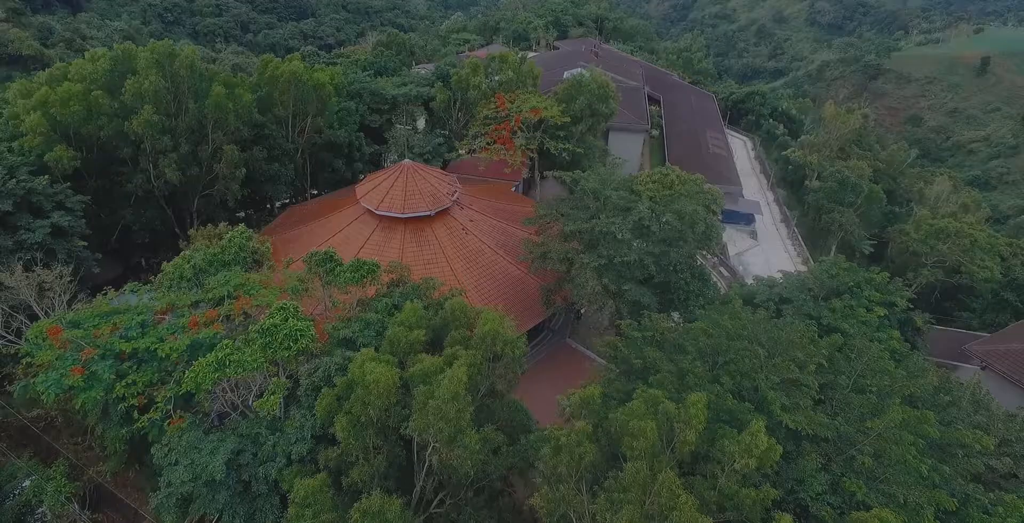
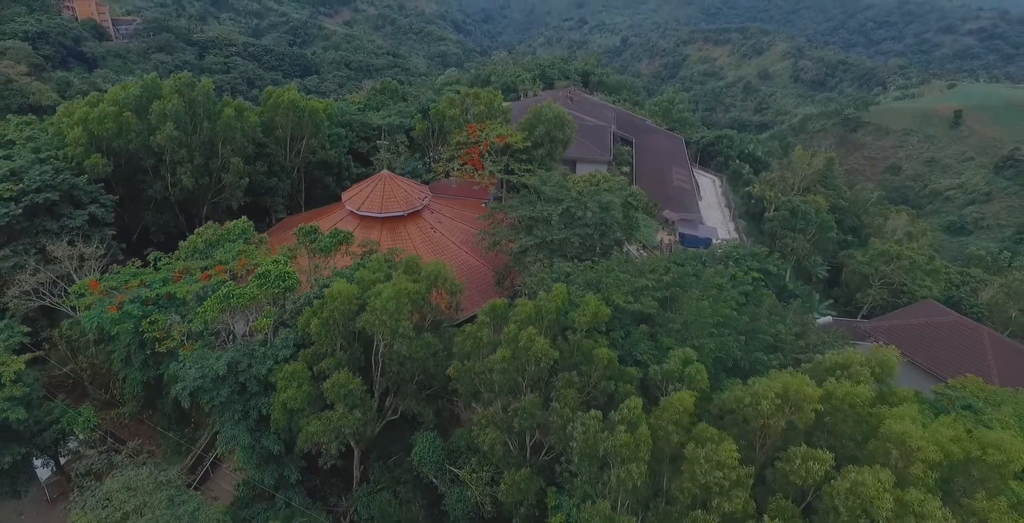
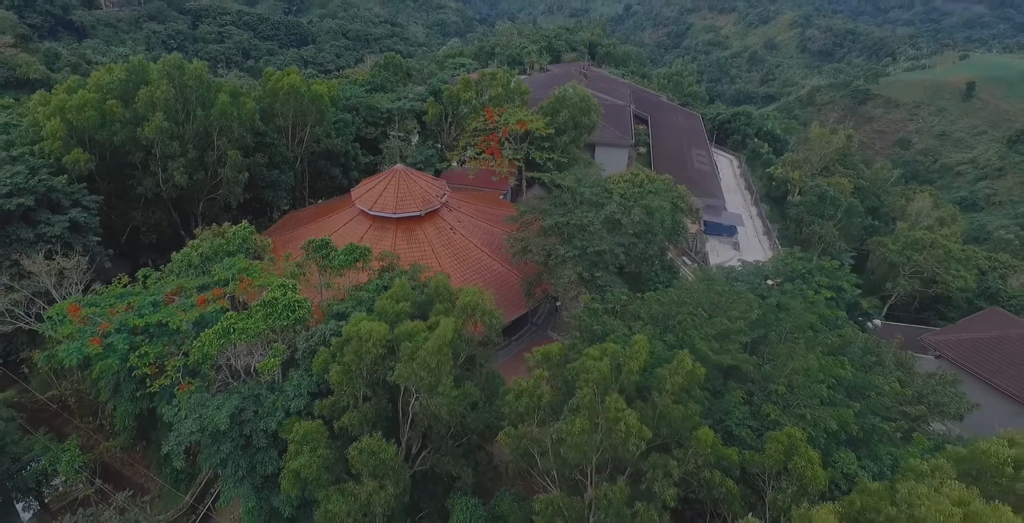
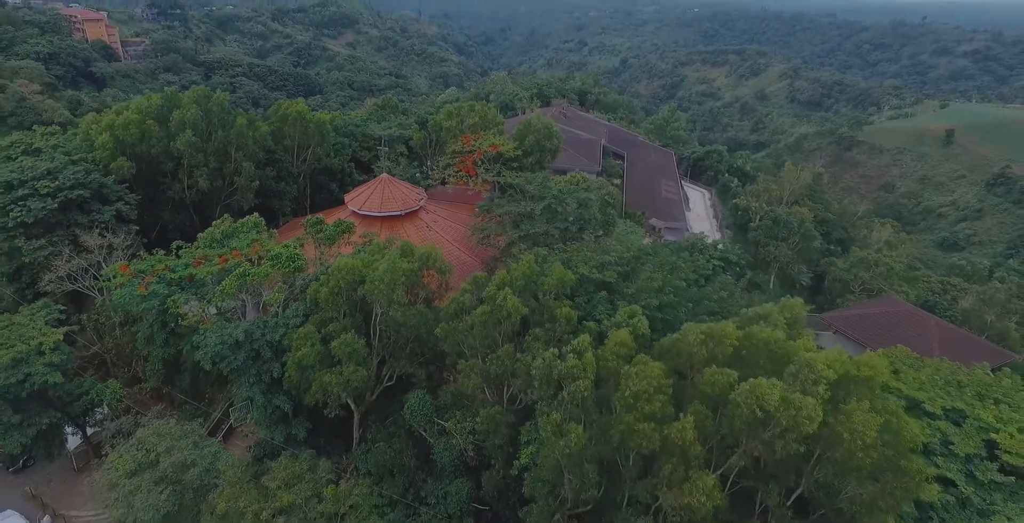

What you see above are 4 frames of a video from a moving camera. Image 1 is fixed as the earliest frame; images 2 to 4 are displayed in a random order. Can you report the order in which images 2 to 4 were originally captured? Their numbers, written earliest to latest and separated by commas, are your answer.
3, 2, 4
